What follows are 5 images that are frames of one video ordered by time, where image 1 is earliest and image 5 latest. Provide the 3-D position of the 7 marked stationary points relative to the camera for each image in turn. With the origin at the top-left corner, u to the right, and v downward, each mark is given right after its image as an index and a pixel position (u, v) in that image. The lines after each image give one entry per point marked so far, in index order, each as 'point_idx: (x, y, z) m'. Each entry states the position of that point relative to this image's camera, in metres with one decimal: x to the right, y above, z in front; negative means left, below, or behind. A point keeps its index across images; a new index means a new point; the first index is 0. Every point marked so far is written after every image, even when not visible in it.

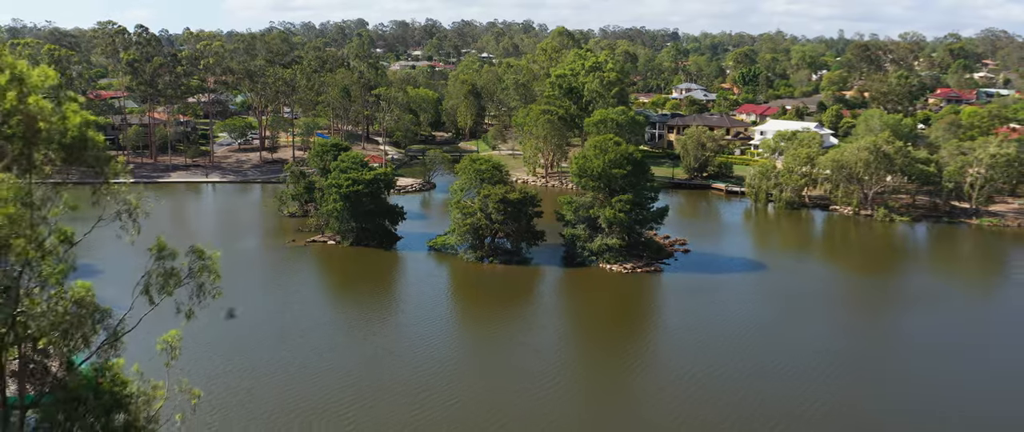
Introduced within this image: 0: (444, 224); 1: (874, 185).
0: (-1.7, -0.1, +17.0) m
1: (+9.8, +0.8, +19.1) m
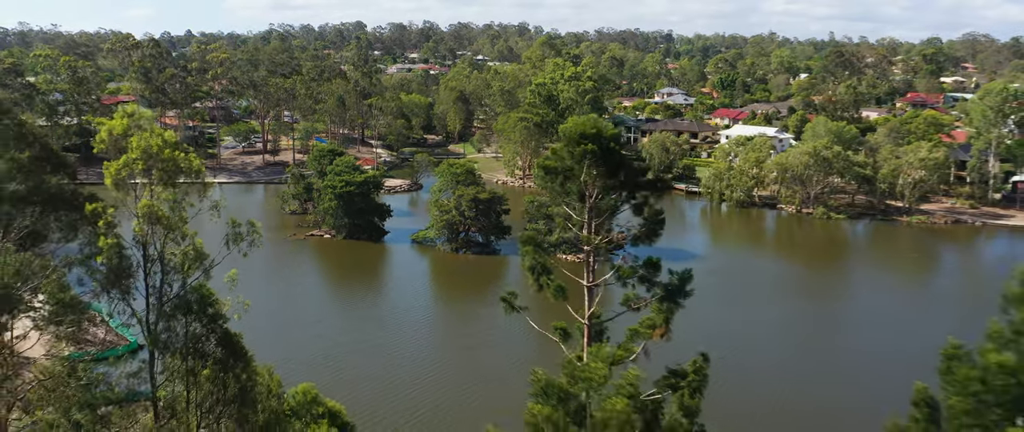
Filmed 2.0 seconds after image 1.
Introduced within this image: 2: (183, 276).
0: (-2.3, -0.1, +19.1) m
1: (+9.2, +0.9, +21.2) m
2: (-2.1, -0.4, +4.4) m
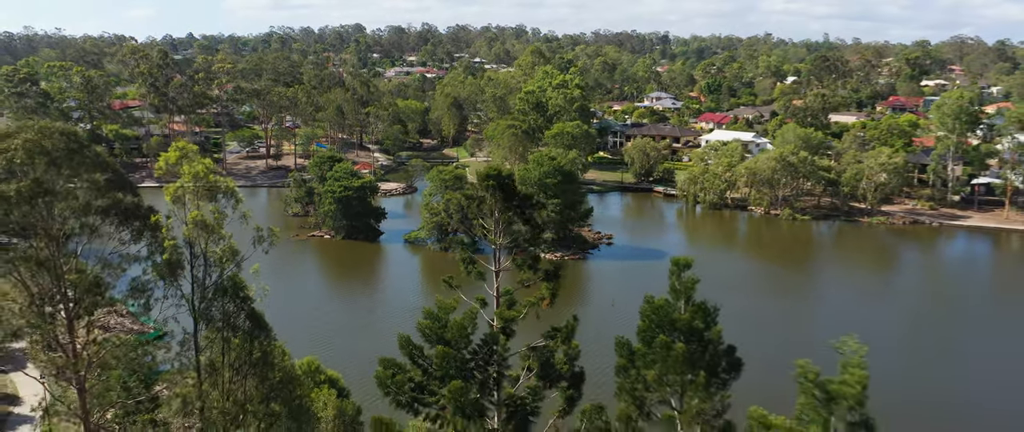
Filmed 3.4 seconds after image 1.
0: (-2.7, -0.1, +20.5) m
1: (+8.8, +0.9, +22.6) m
2: (-2.5, -0.4, +5.9) m
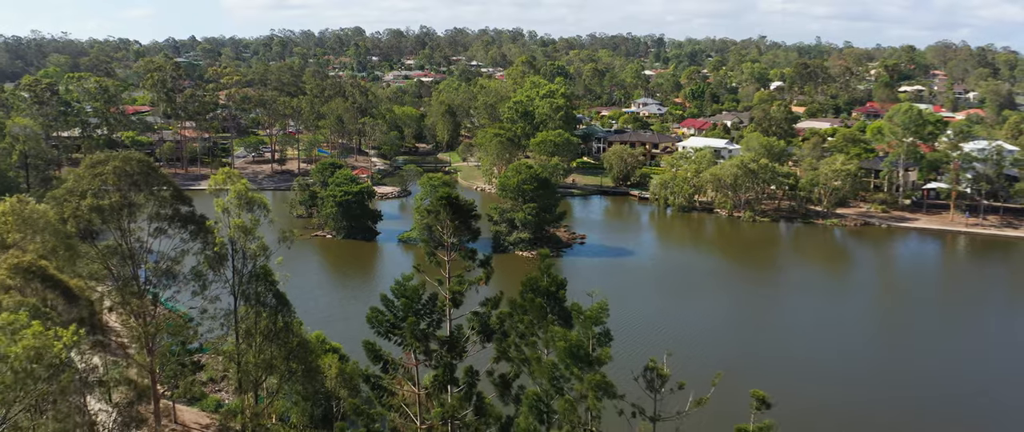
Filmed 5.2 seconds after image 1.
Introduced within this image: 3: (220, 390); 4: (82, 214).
0: (-3.2, -0.2, +22.5) m
1: (+8.3, +0.8, +24.6) m
2: (-2.9, -0.5, +7.9) m
3: (-4.2, -2.5, +10.1) m
4: (-4.5, 0.0, +7.3) m
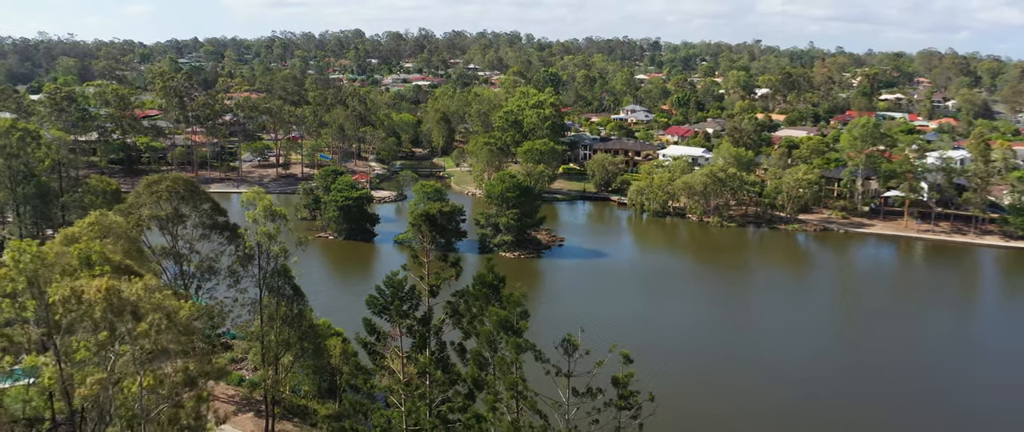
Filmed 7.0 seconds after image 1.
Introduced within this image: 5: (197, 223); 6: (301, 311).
0: (-3.7, -0.3, +24.5) m
1: (+7.9, +0.6, +26.7) m
2: (-3.4, -0.6, +9.9) m
3: (-4.7, -2.6, +12.1) m
4: (-4.9, -0.1, +9.3) m
5: (-4.3, -0.1, +9.6) m
6: (-3.0, -1.4, +10.1) m
